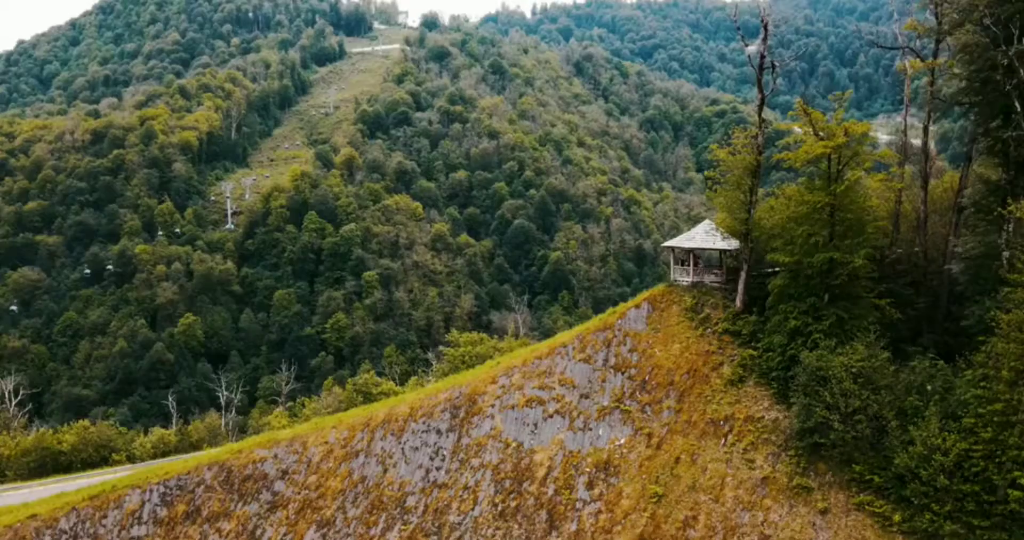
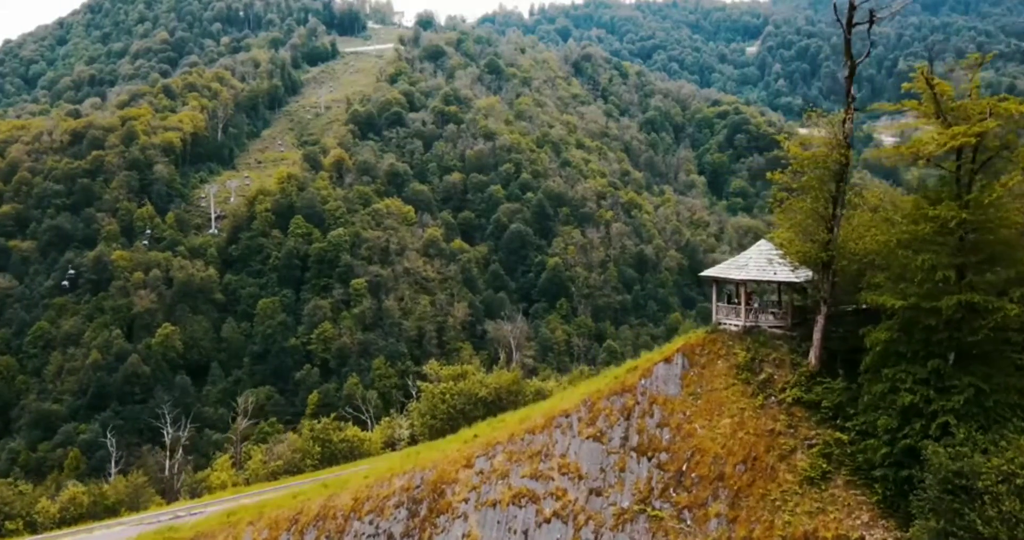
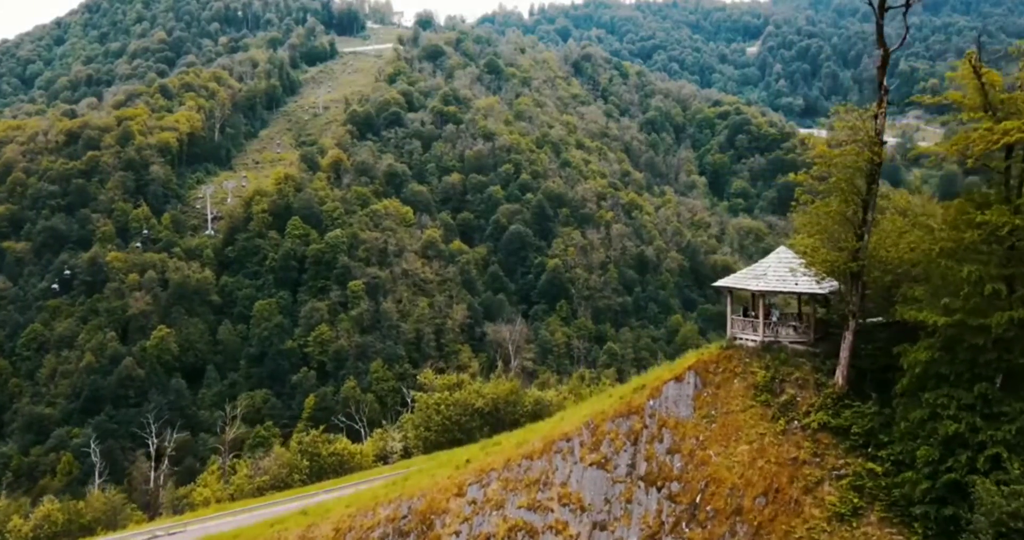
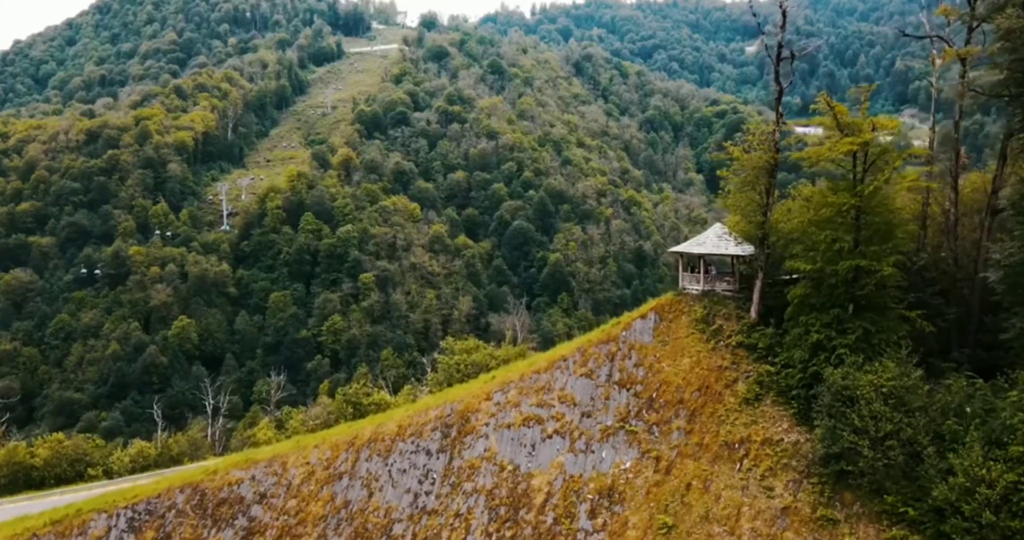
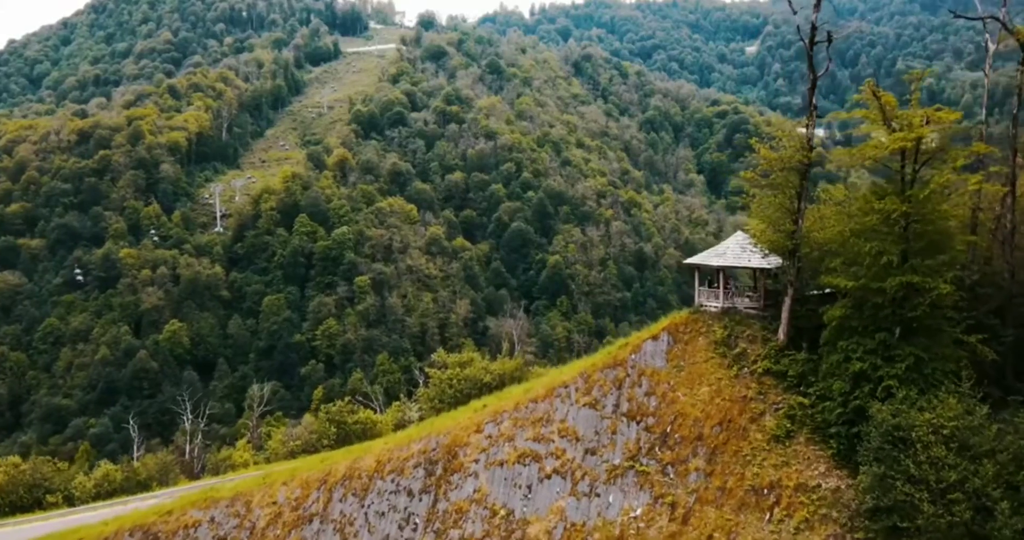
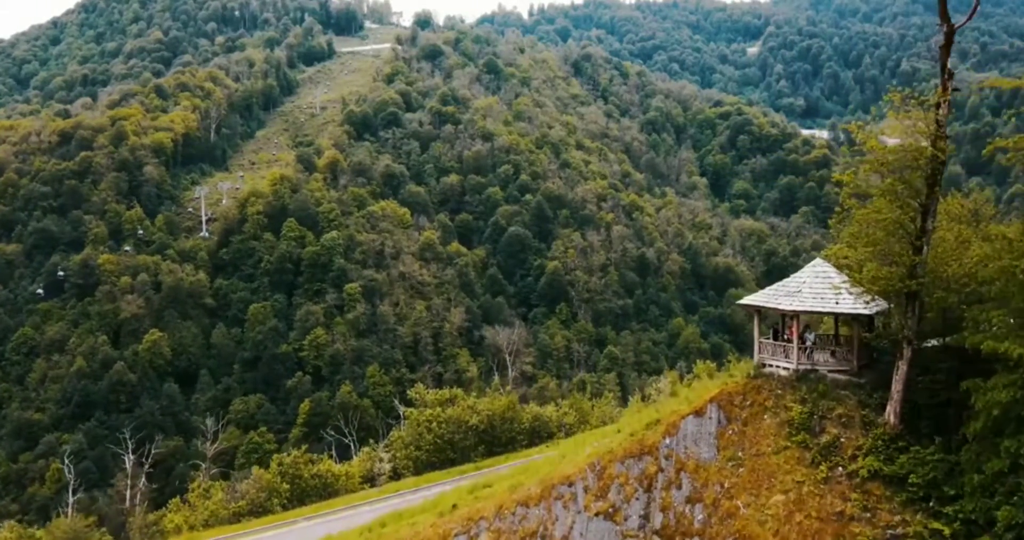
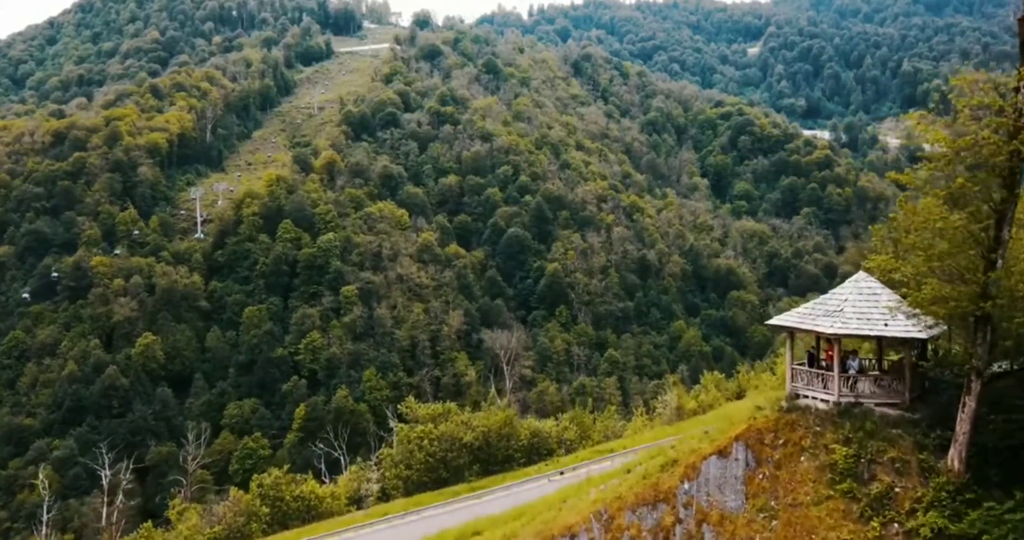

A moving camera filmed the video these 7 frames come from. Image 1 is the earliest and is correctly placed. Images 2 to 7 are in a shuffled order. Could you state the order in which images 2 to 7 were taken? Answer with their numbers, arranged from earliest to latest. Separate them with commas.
4, 5, 2, 3, 6, 7
